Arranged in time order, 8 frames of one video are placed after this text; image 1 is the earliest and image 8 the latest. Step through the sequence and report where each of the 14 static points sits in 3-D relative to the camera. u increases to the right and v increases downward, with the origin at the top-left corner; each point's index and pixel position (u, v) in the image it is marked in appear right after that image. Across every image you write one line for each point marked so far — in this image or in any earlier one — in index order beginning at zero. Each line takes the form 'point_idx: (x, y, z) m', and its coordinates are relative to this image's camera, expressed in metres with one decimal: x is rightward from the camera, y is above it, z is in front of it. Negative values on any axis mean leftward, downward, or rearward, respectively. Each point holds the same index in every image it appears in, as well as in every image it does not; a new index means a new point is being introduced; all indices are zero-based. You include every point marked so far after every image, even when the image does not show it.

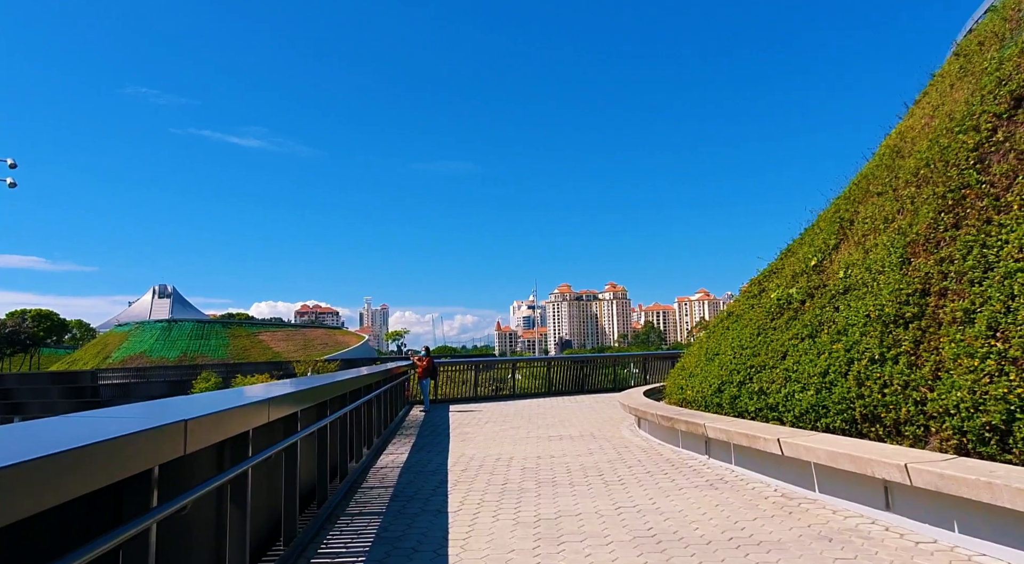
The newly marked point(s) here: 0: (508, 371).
0: (-0.2, -2.9, +19.1) m
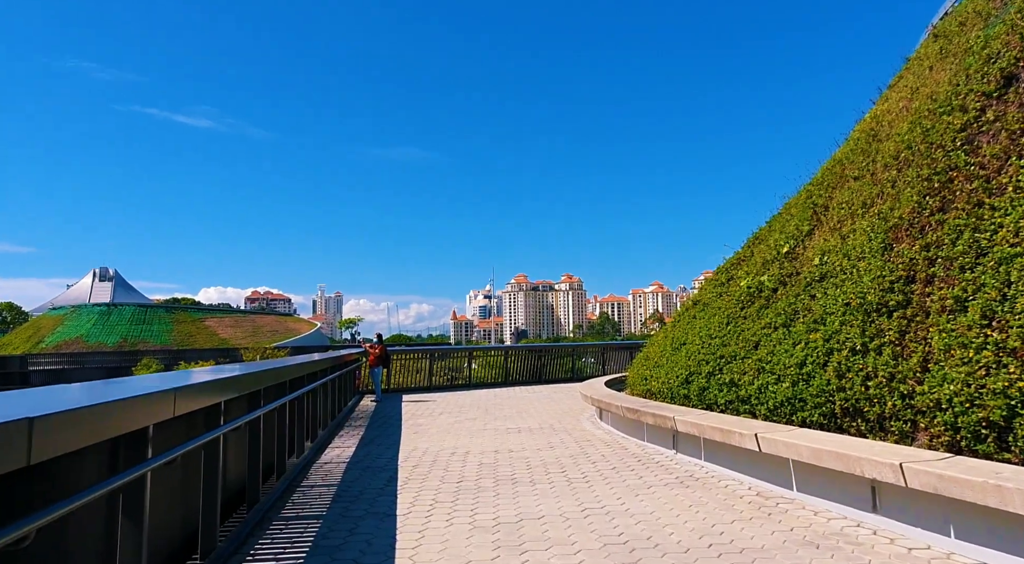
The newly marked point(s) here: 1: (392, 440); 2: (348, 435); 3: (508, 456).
0: (-1.5, -2.5, +18.6) m
1: (-1.8, -2.4, +8.8) m
2: (-2.7, -2.5, +9.7) m
3: (0.0, -2.1, +6.9) m
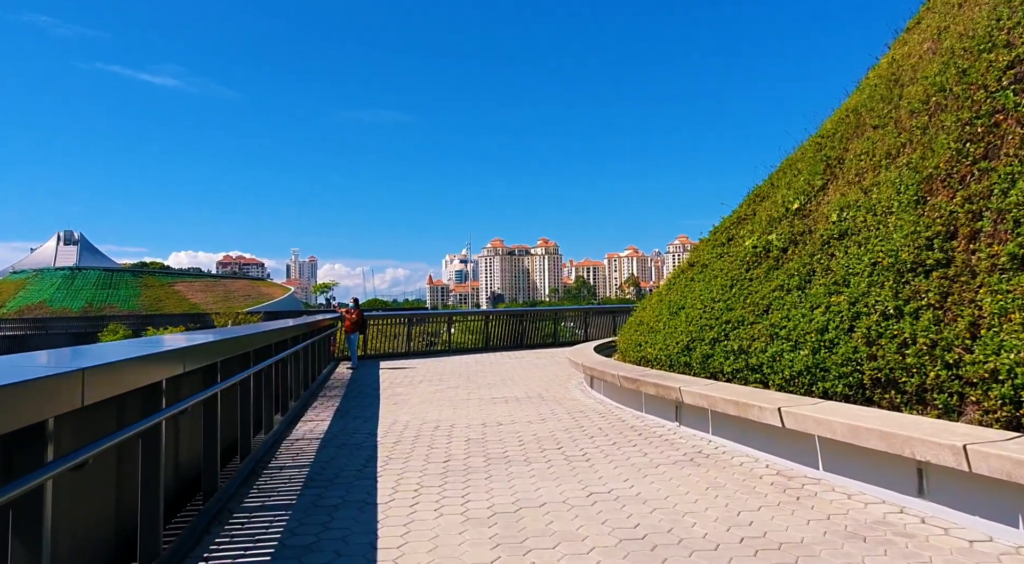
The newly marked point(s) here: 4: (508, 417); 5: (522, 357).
0: (-2.1, -1.3, +18.0) m
1: (-2.0, -1.8, +8.2) m
2: (-2.9, -1.9, +9.1) m
3: (-0.2, -1.6, +6.4) m
4: (0.0, -1.7, +7.3) m
5: (+0.3, -2.0, +15.2) m
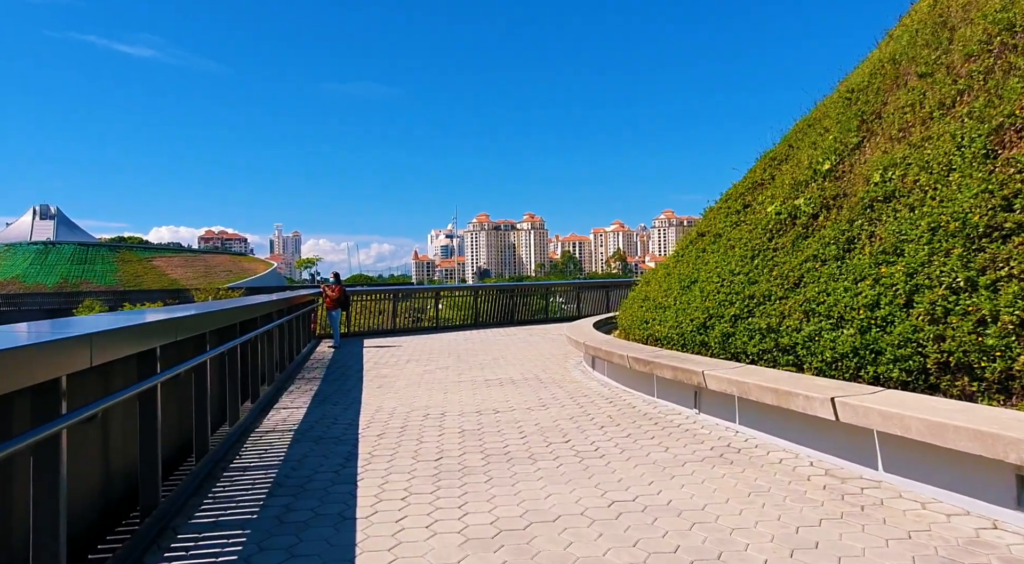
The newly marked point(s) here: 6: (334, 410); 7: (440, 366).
0: (-2.4, -0.5, +17.2) m
1: (-2.0, -1.5, +7.4) m
2: (-3.0, -1.5, +8.3) m
3: (-0.2, -1.3, +5.7) m
4: (-0.1, -1.4, +6.6) m
5: (0.0, -1.3, +14.5) m
6: (-2.0, -1.5, +6.7) m
7: (-1.2, -1.4, +9.8) m
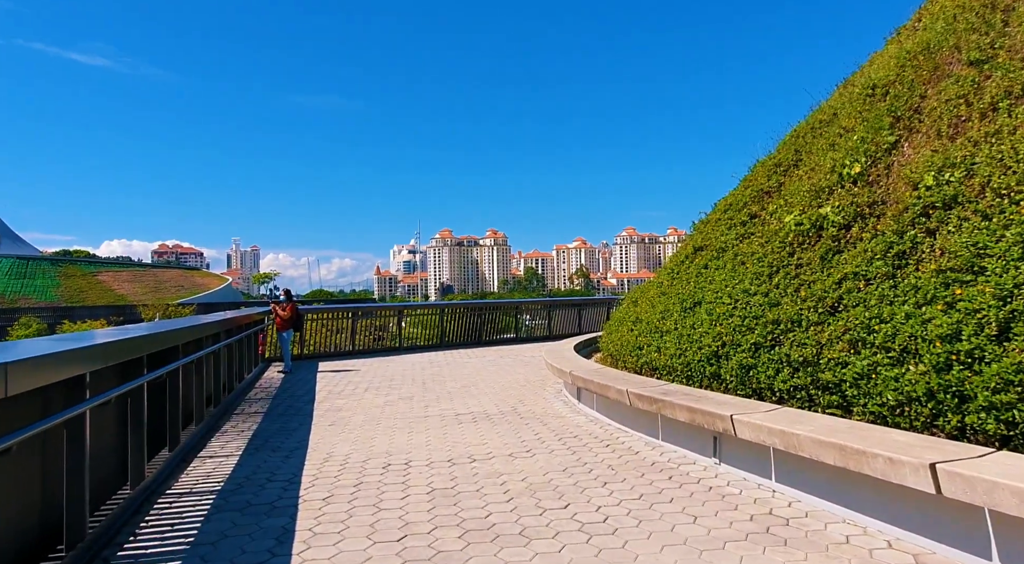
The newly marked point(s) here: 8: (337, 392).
0: (-3.3, -1.0, +16.0) m
1: (-2.3, -1.7, +6.3) m
2: (-3.3, -1.7, +7.1) m
3: (-0.3, -1.5, +4.7) m
4: (-0.3, -1.6, +5.5) m
5: (-0.7, -1.7, +13.4) m
6: (-2.2, -1.6, +5.5) m
7: (-1.6, -1.7, +8.6) m
8: (-2.8, -1.7, +9.3) m
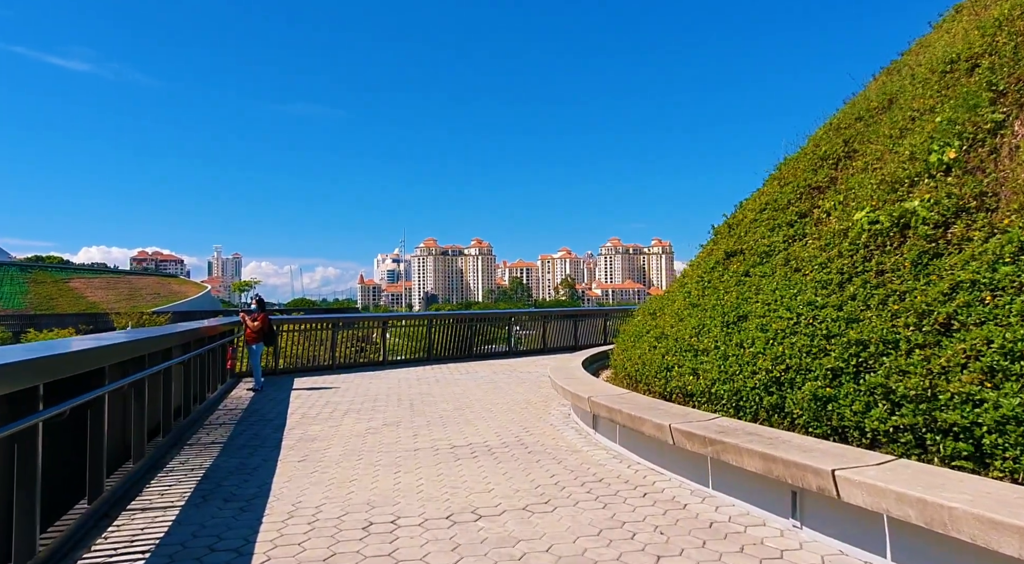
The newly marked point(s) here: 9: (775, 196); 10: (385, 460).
0: (-3.5, -1.2, +14.8) m
1: (-2.2, -1.7, +5.1) m
2: (-3.2, -1.8, +5.9) m
3: (-0.2, -1.6, +3.6) m
4: (-0.2, -1.6, +4.4) m
5: (-0.8, -1.9, +12.3) m
6: (-2.1, -1.7, +4.4) m
7: (-1.6, -1.8, +7.5) m
8: (-2.8, -1.9, +8.1) m
9: (+2.9, +1.0, +6.6) m
10: (-1.2, -1.7, +5.7) m
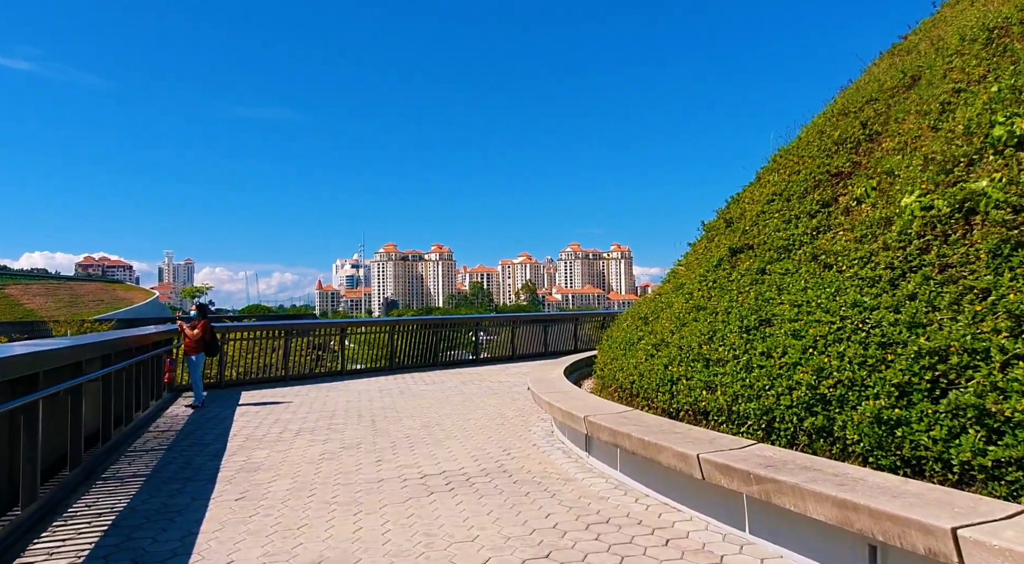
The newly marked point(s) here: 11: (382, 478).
0: (-4.2, -1.3, +13.7) m
1: (-2.3, -1.7, +4.1) m
2: (-3.4, -1.8, +4.8) m
3: (-0.2, -1.5, +2.7) m
4: (-0.3, -1.6, +3.6) m
5: (-1.4, -2.0, +11.4) m
6: (-2.2, -1.7, +3.4) m
7: (-1.8, -1.8, +6.5) m
8: (-3.1, -1.9, +7.1) m
9: (+2.7, +1.0, +5.9) m
10: (-1.4, -1.7, +4.7) m
11: (-1.2, -1.7, +5.2) m
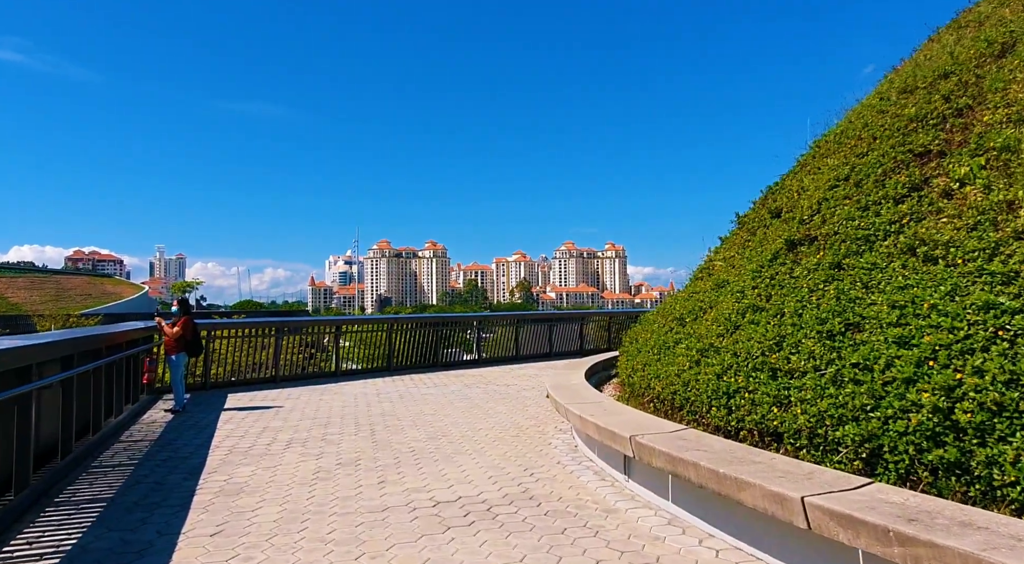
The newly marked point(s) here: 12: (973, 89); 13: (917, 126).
0: (-4.1, -1.2, +12.9) m
1: (-2.1, -1.7, +3.3) m
2: (-3.2, -1.8, +4.0) m
3: (0.0, -1.5, +1.9) m
4: (0.0, -1.6, +2.8) m
5: (-1.2, -1.9, +10.6) m
6: (-2.0, -1.6, +2.6) m
7: (-1.7, -1.7, +5.7) m
8: (-2.9, -1.8, +6.3) m
9: (+3.0, +1.0, +5.2) m
10: (-1.2, -1.7, +3.9) m
11: (-0.9, -1.7, +4.4) m
12: (+3.6, +1.6, +4.8) m
13: (+3.3, +1.3, +4.9) m
